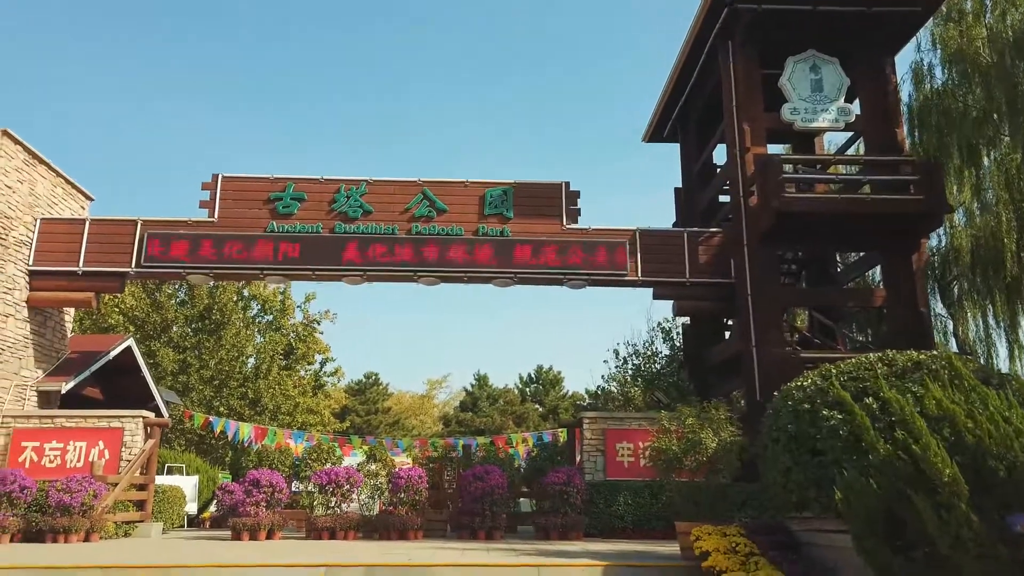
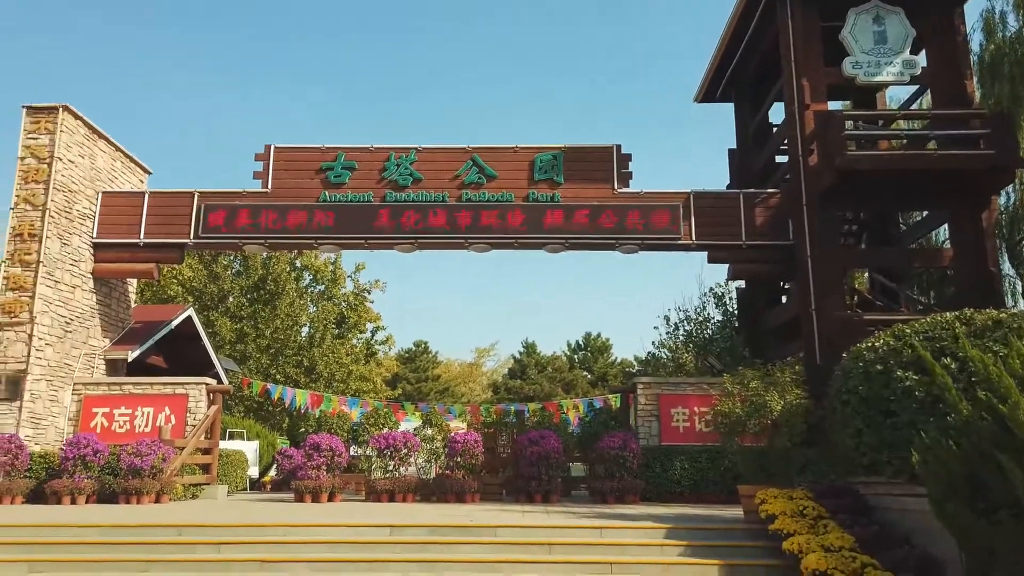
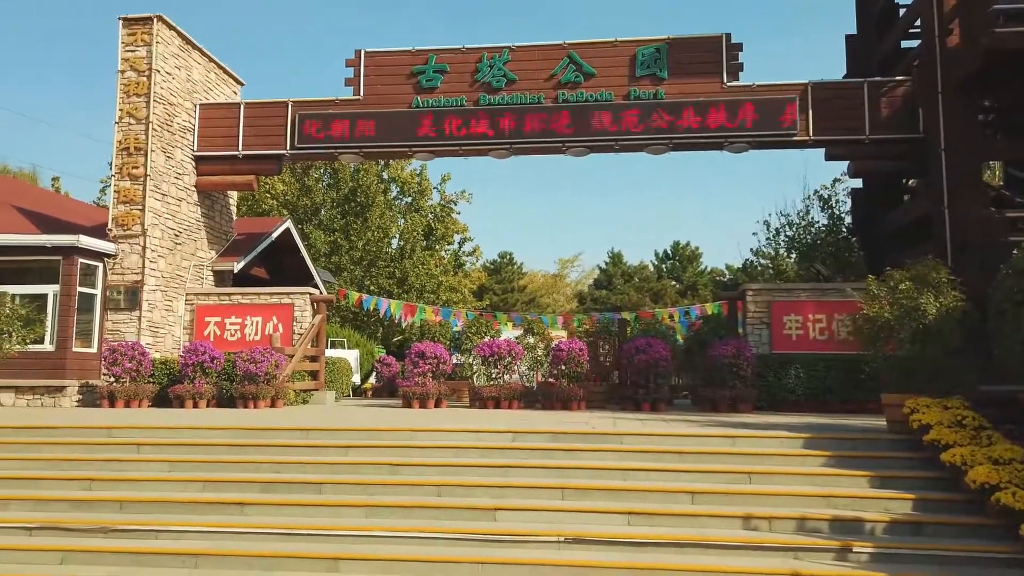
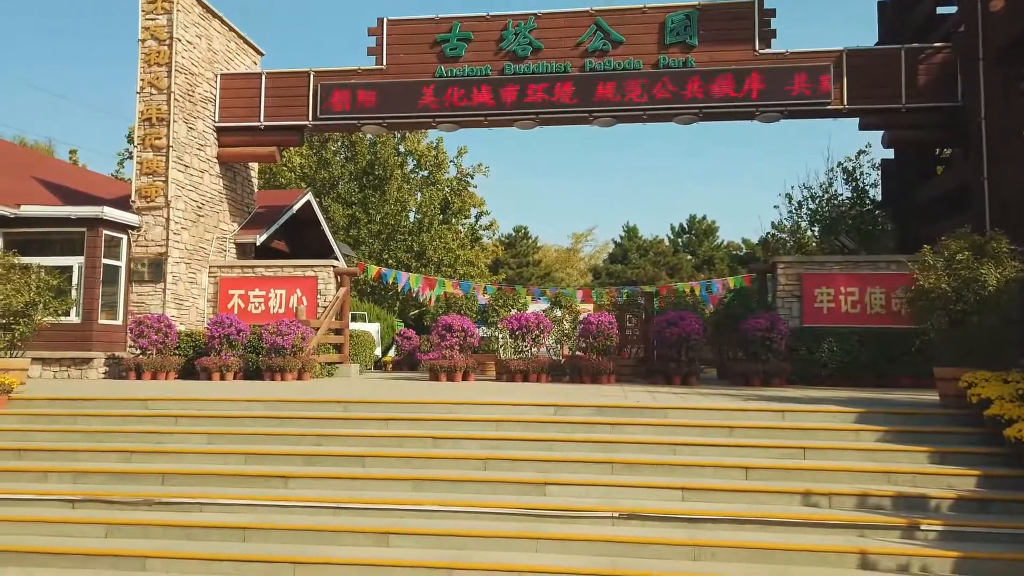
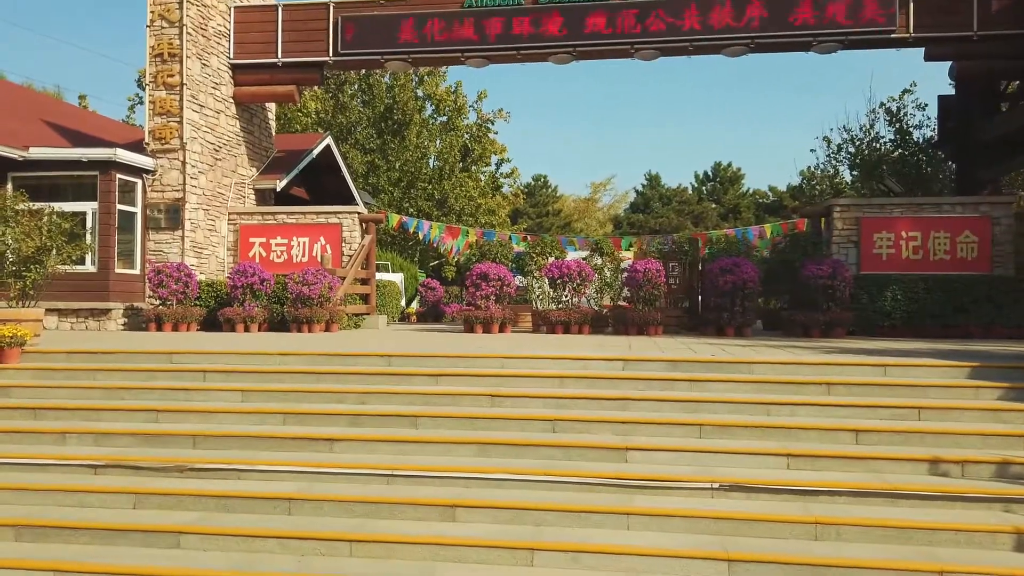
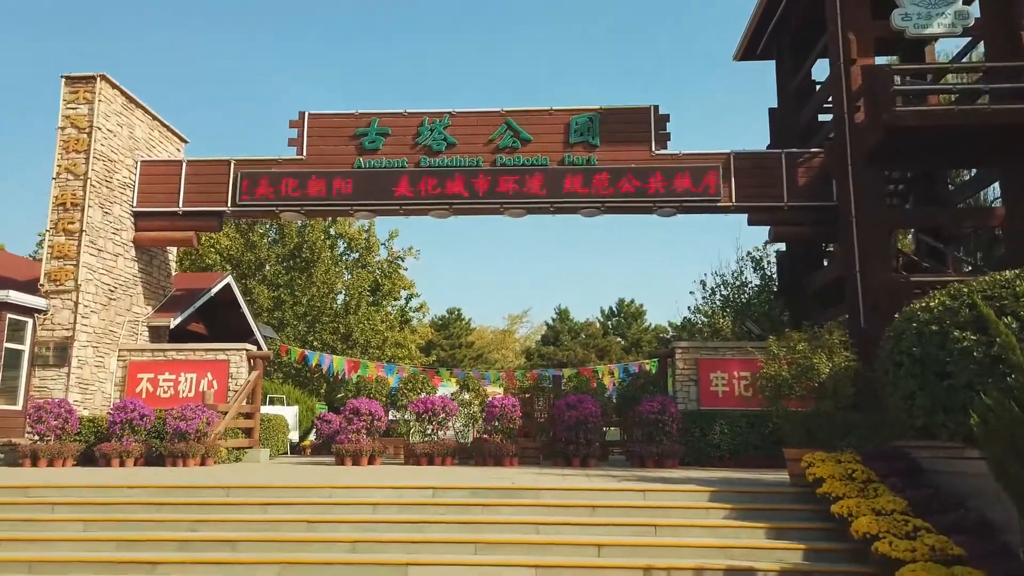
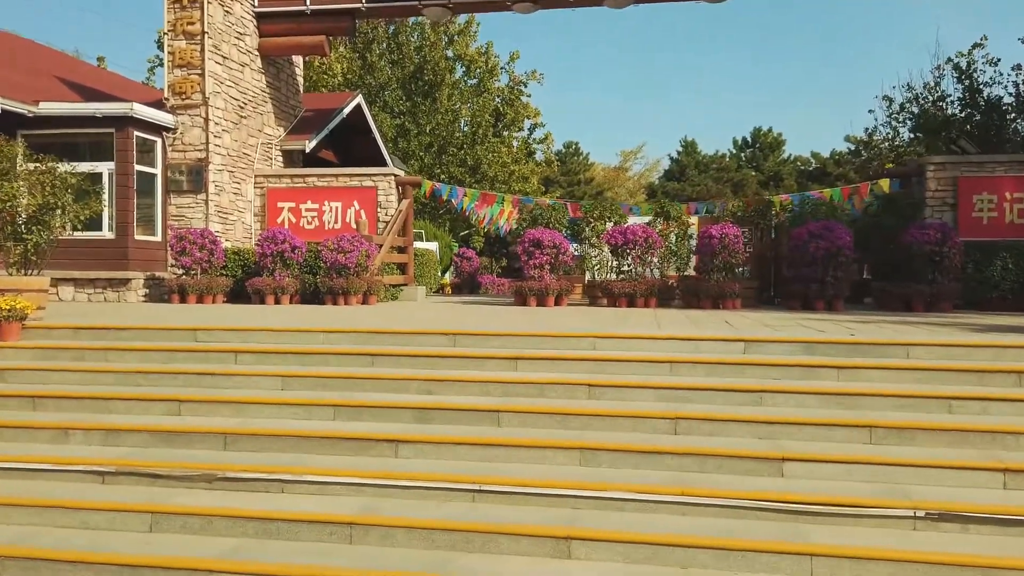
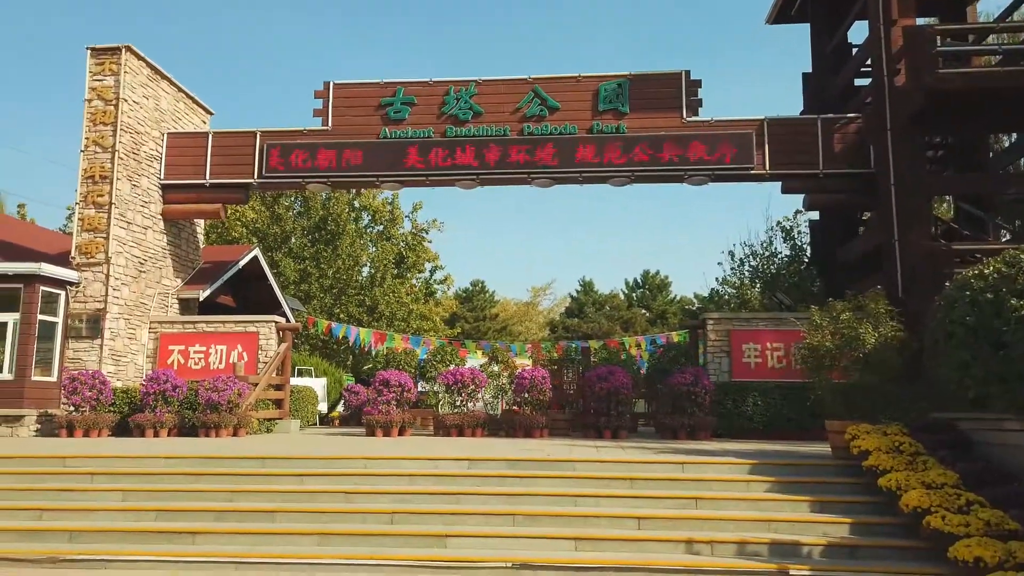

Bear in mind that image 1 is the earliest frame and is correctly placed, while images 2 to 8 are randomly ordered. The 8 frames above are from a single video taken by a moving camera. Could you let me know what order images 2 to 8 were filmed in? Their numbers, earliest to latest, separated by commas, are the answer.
2, 6, 8, 3, 4, 5, 7
